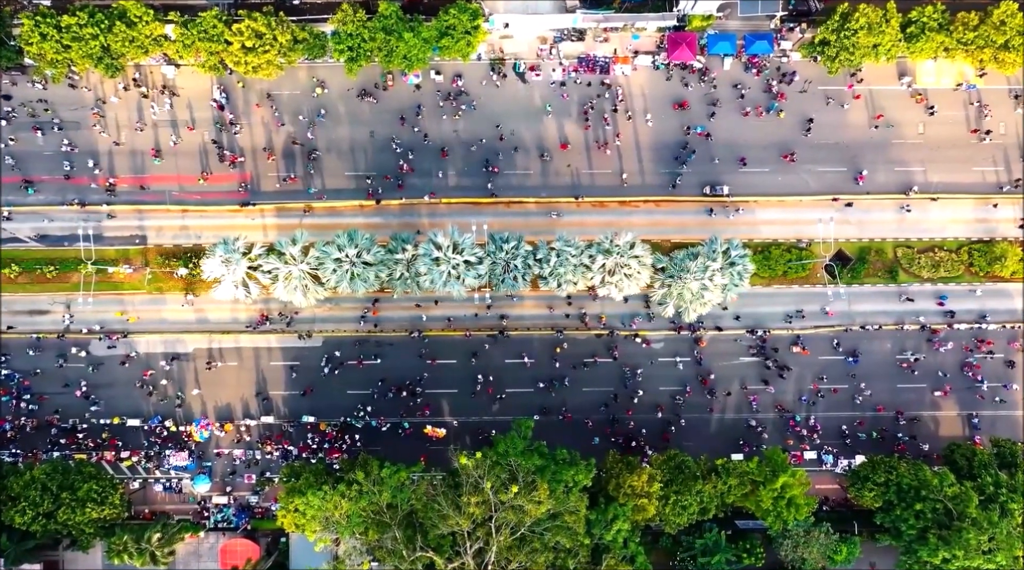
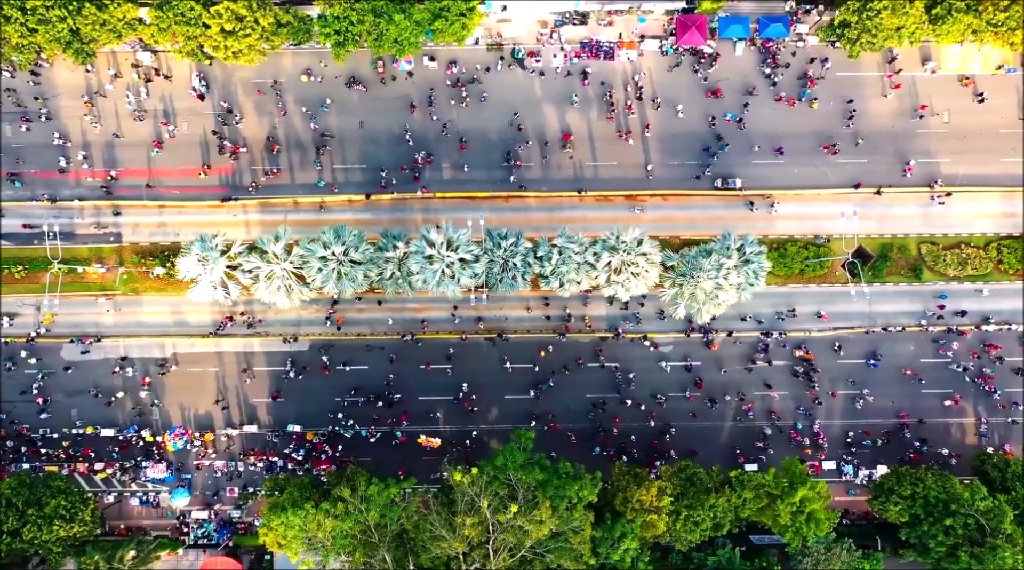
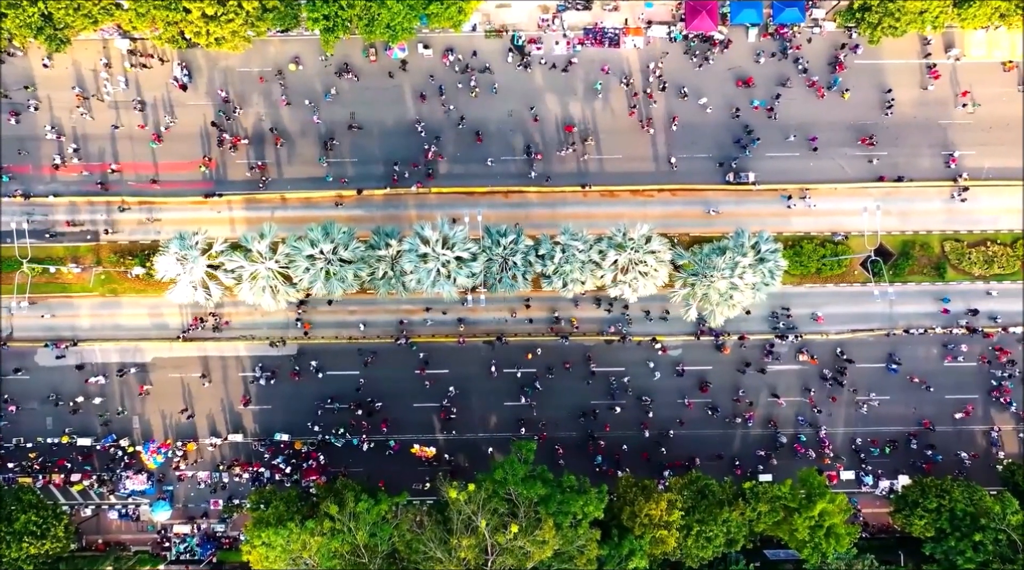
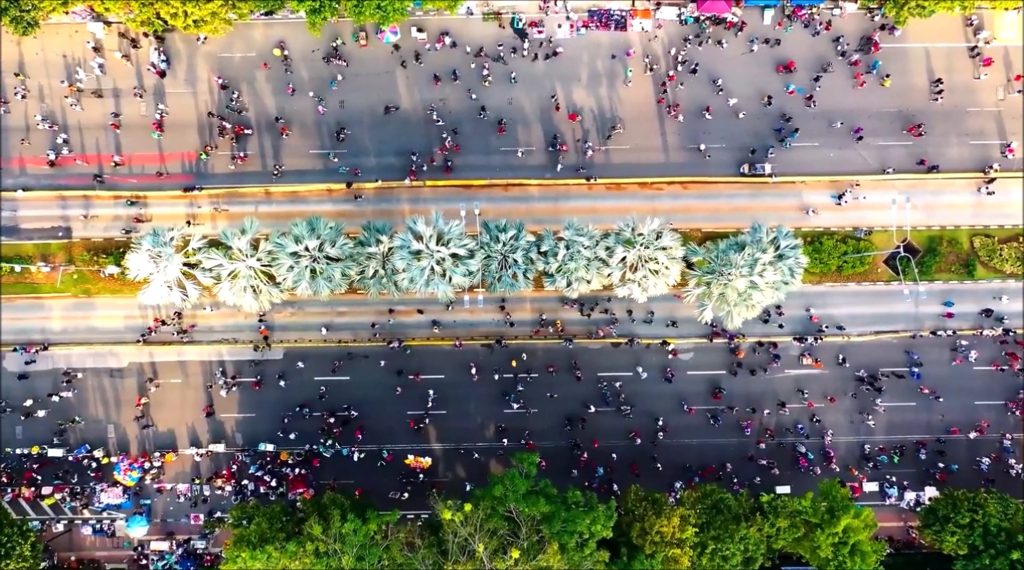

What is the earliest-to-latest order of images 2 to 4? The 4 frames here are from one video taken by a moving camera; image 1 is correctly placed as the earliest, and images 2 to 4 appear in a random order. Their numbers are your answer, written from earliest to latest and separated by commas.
2, 3, 4
